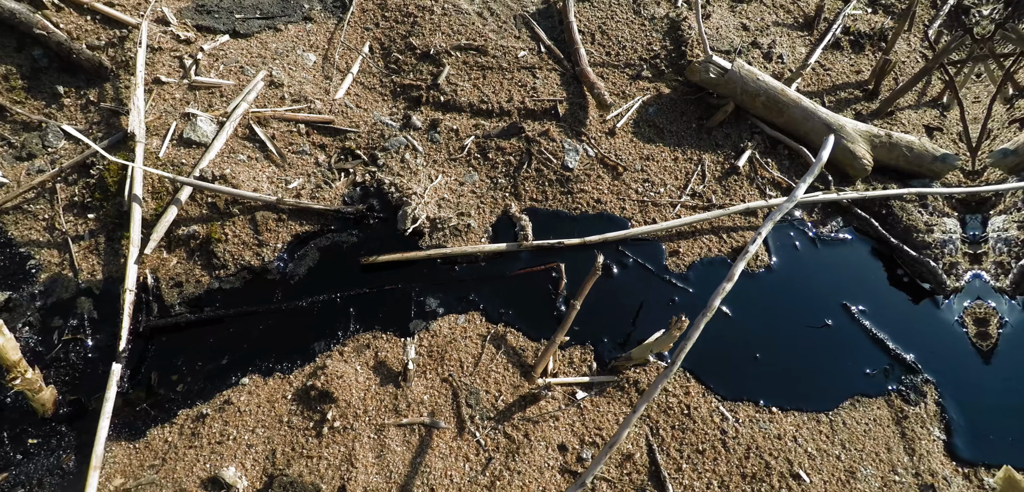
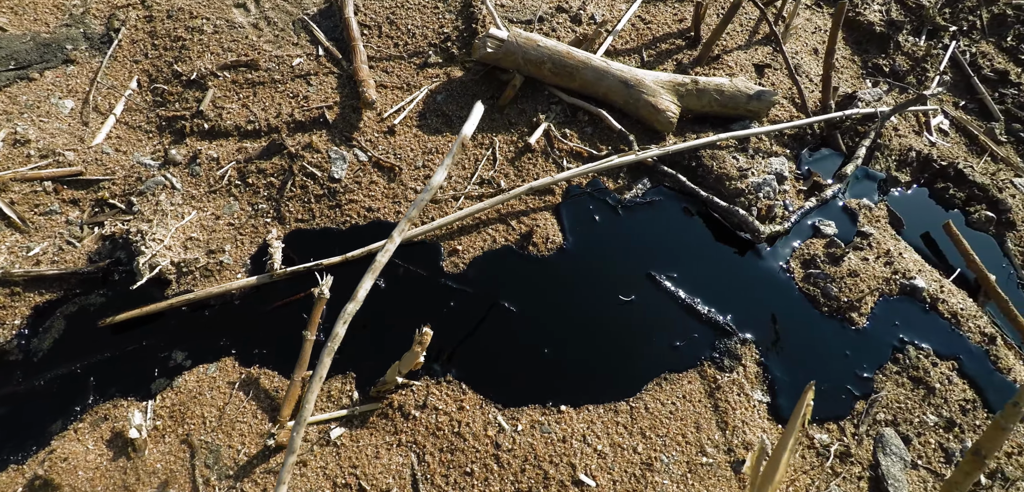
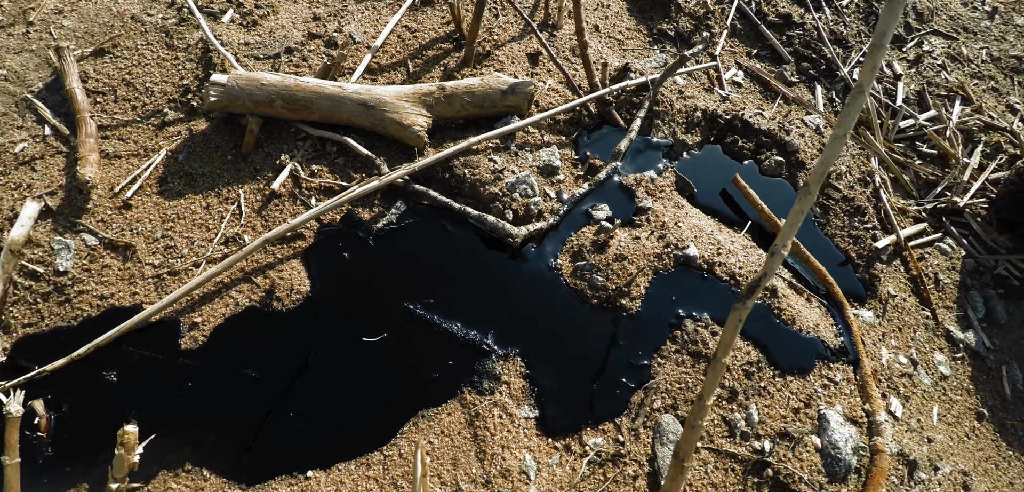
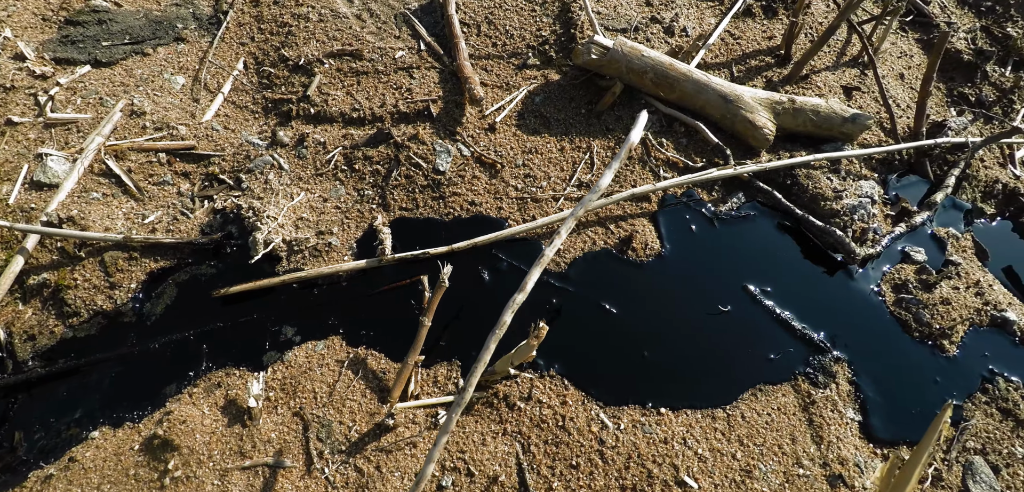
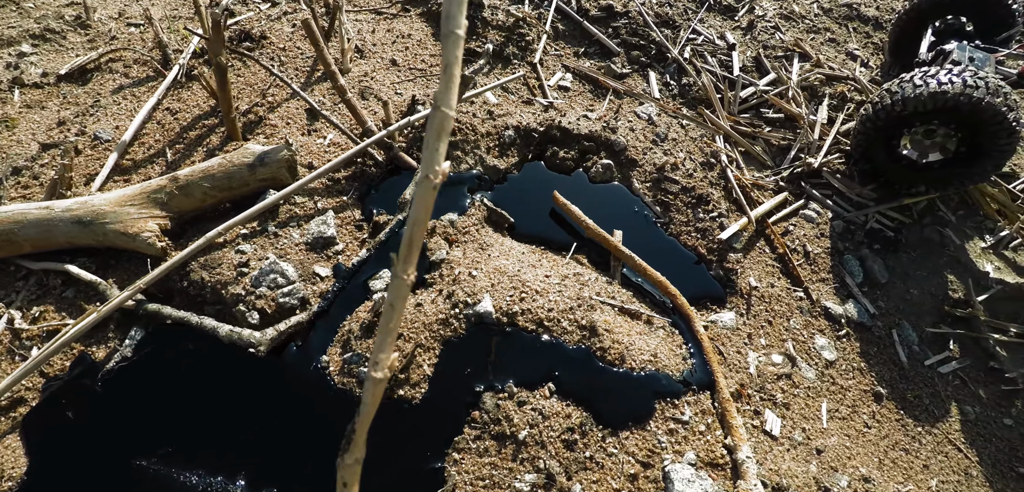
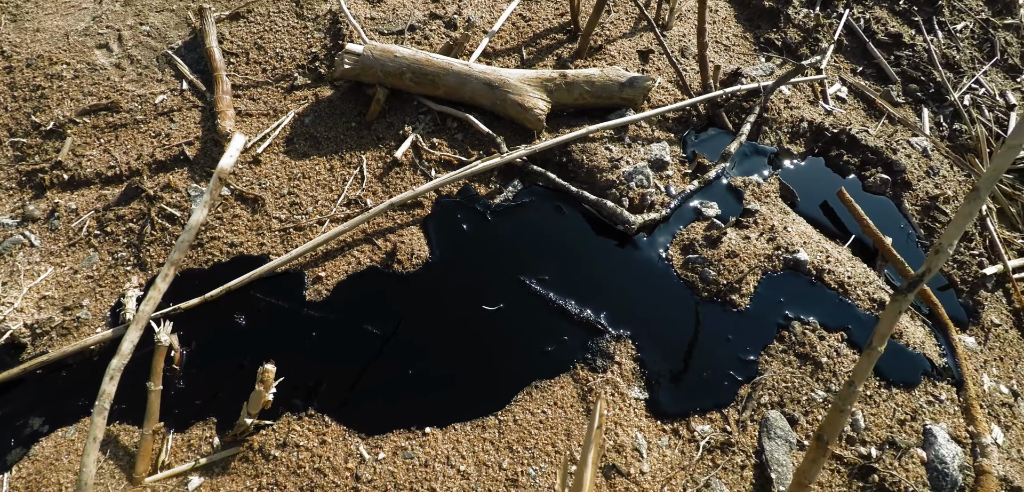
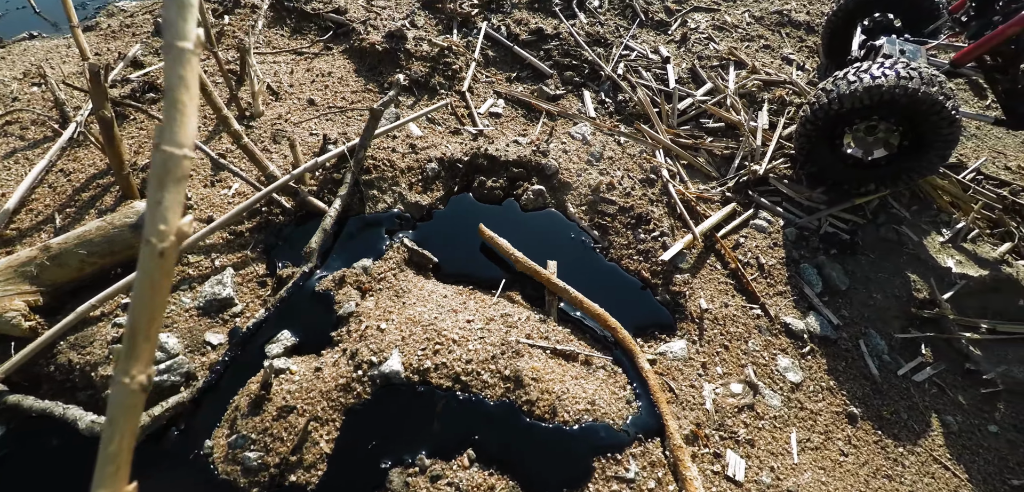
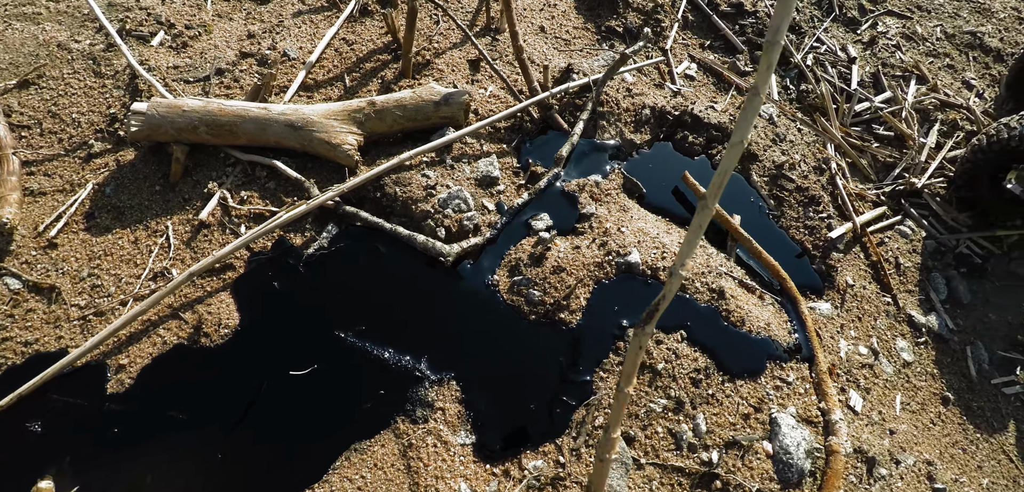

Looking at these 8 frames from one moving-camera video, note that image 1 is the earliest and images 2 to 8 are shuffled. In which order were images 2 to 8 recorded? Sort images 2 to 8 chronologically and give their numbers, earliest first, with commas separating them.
4, 2, 6, 3, 8, 5, 7
